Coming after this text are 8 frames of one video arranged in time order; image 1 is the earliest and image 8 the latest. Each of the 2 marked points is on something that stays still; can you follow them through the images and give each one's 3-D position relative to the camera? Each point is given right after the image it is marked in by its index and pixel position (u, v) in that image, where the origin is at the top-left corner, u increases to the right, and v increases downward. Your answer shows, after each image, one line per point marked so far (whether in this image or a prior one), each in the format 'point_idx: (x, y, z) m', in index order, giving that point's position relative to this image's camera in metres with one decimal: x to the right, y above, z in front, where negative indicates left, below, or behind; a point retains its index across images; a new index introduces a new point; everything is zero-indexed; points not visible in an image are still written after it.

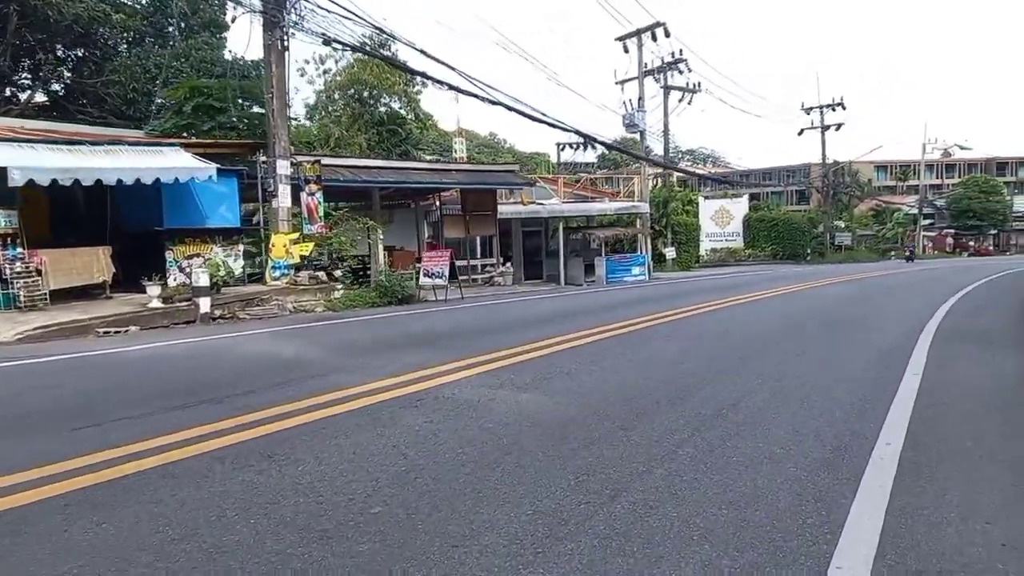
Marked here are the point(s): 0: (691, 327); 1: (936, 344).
0: (+3.3, -0.6, +13.3) m
1: (+6.6, -0.9, +11.6) m
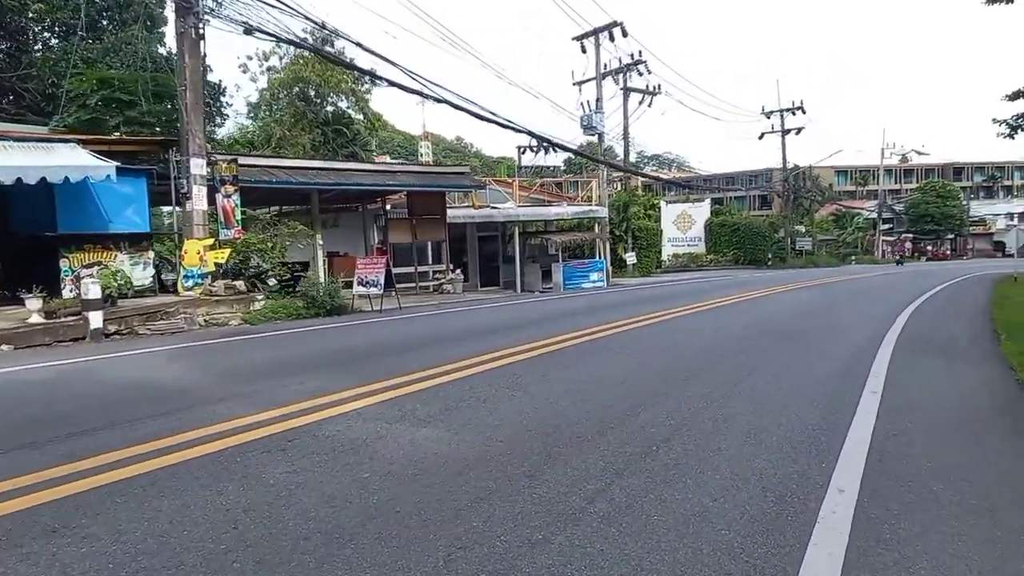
0: (+2.3, -0.7, +12.4) m
1: (+5.6, -1.0, +10.9) m
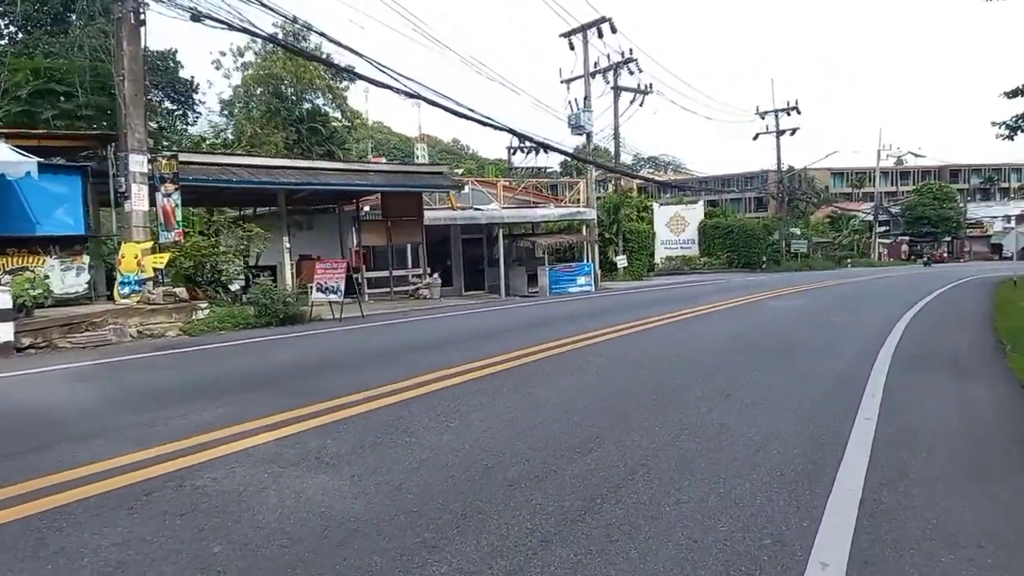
0: (+1.7, -0.8, +11.5) m
1: (+5.1, -1.1, +9.9) m
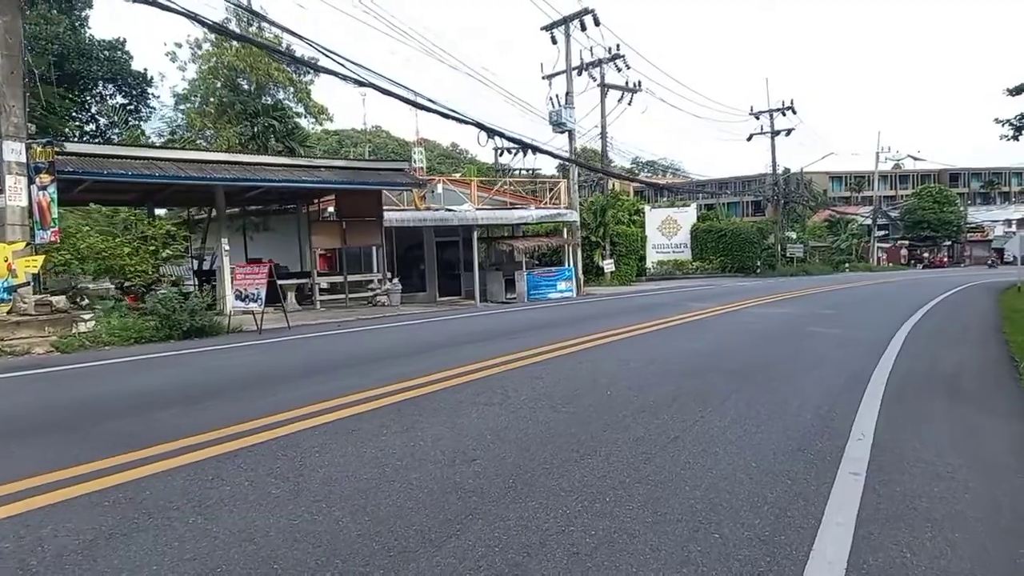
0: (+0.8, -0.9, +9.8) m
1: (+4.2, -1.2, +8.2) m
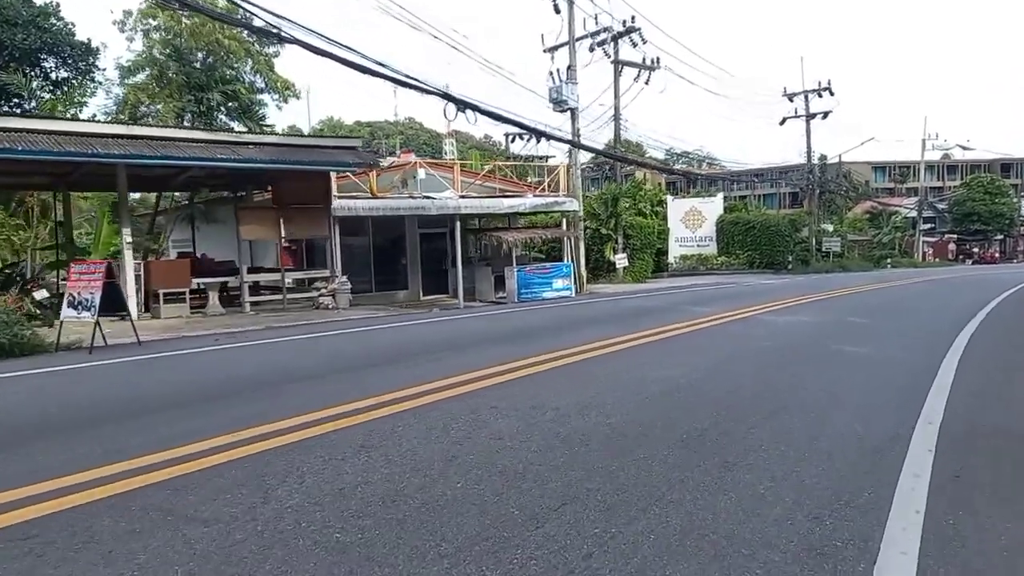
0: (-0.3, -1.0, +6.8) m
1: (+3.0, -1.4, +5.1) m
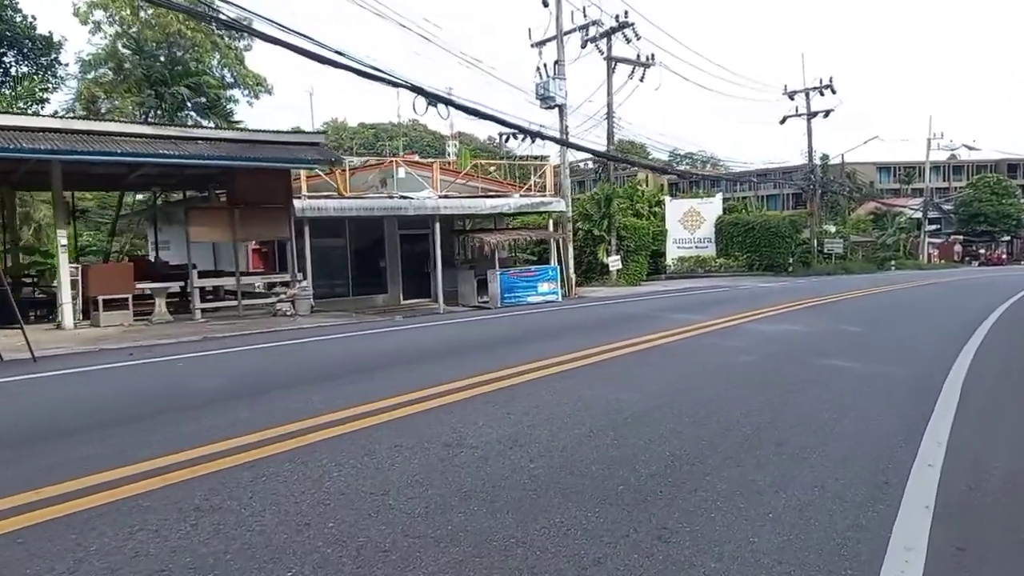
0: (-1.0, -1.1, +5.7) m
1: (+2.3, -1.4, +4.0) m
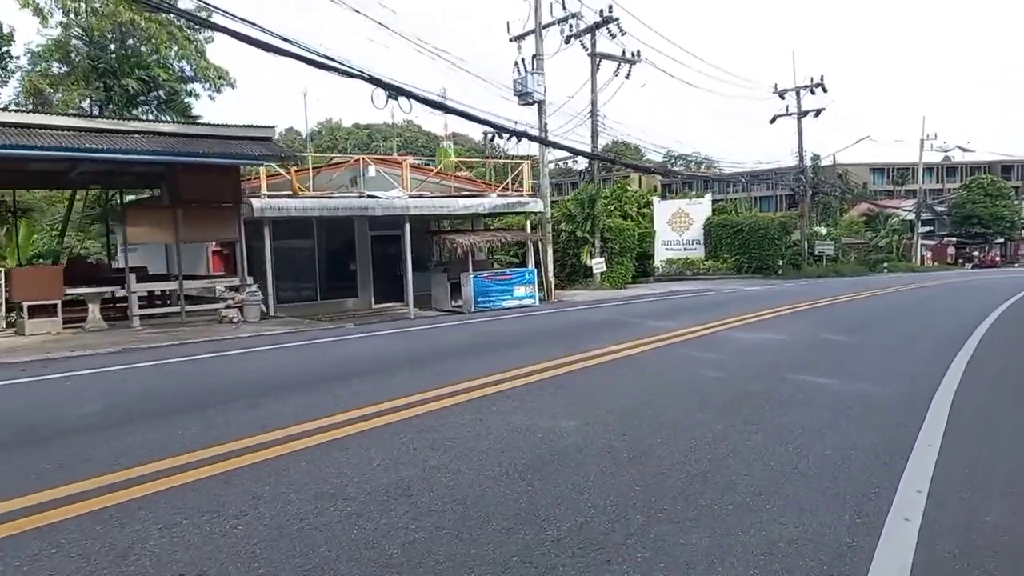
0: (-1.6, -1.2, +4.8) m
1: (+1.7, -1.5, +3.0) m
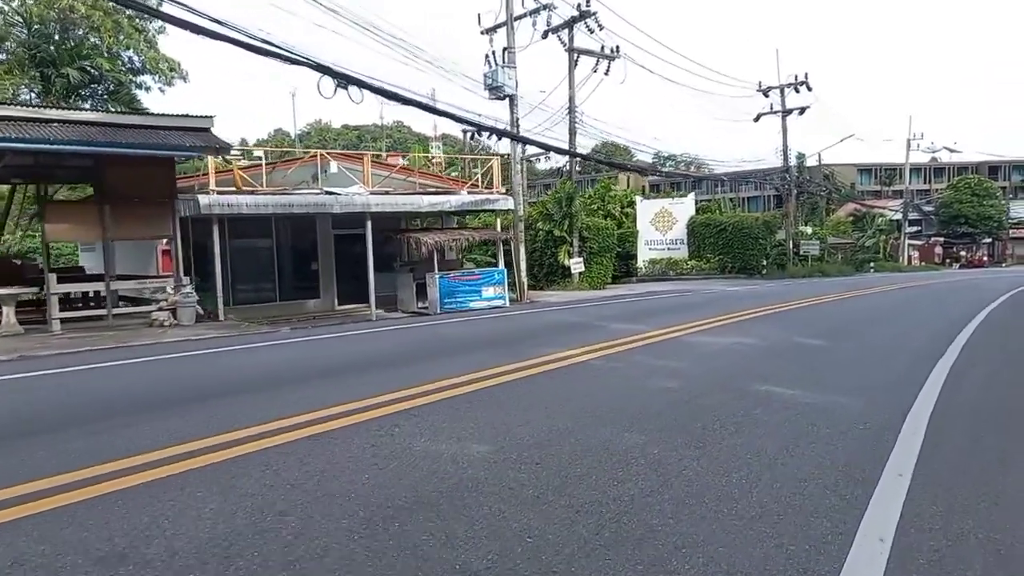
0: (-2.3, -1.2, +3.8) m
1: (+1.0, -1.5, +2.1) m
